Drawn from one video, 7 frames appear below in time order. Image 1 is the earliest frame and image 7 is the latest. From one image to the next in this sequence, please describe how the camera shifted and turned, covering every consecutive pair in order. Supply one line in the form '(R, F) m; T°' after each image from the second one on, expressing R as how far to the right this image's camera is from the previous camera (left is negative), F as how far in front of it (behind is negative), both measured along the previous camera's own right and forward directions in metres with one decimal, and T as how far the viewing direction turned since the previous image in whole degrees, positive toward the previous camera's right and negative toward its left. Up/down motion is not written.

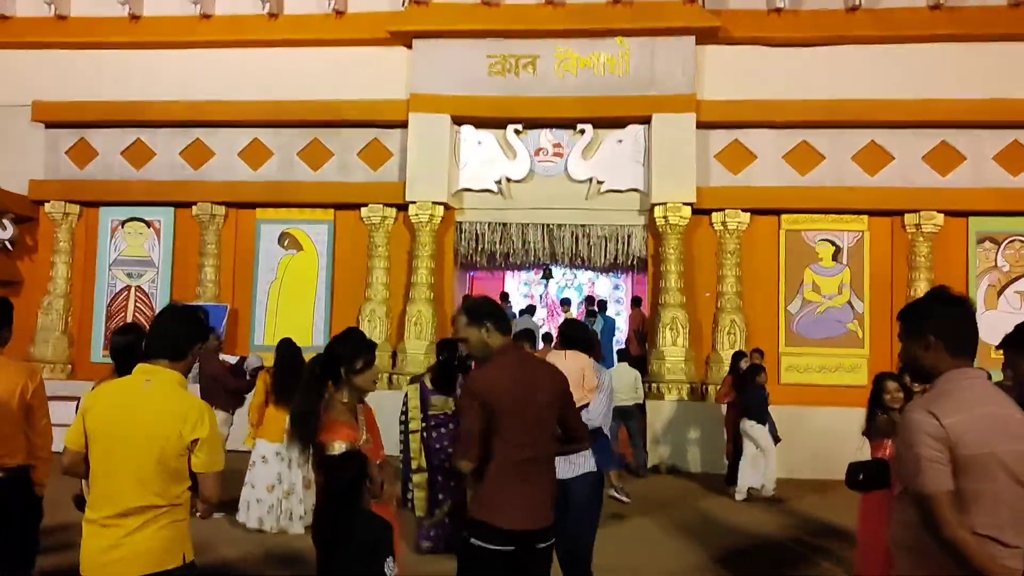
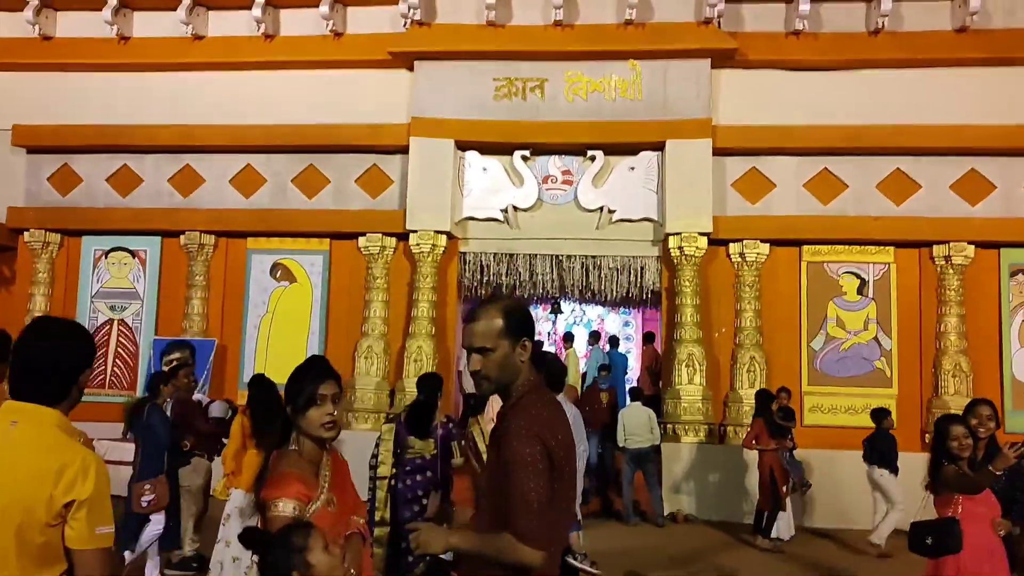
(-0.1, +0.5) m; 0°
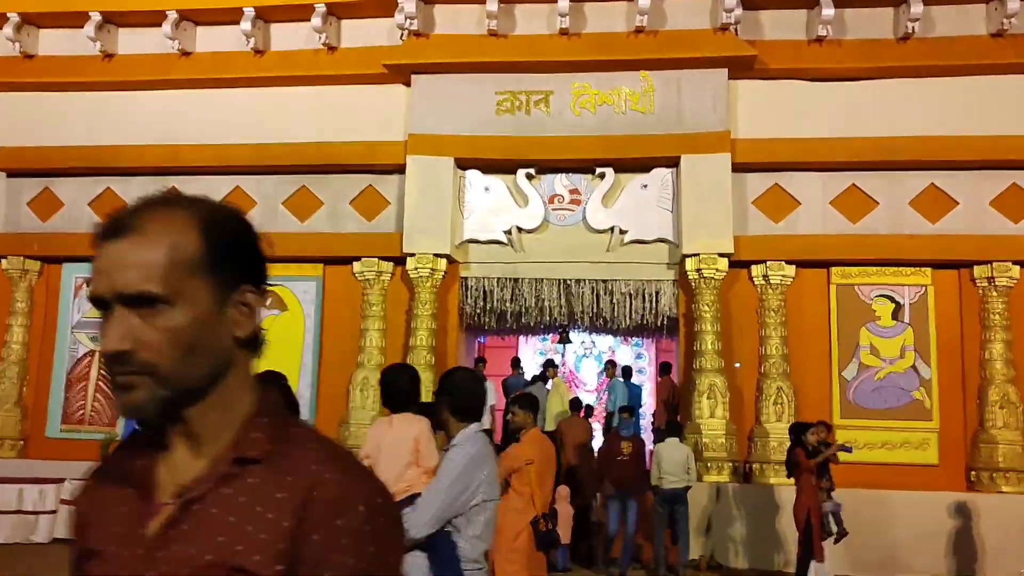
(+0.1, +0.5) m; -1°
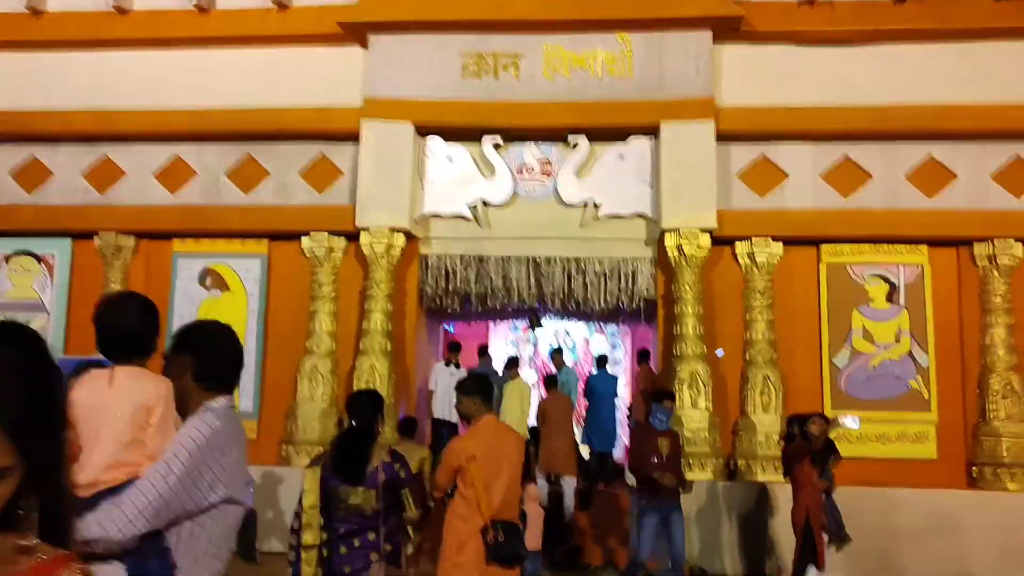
(+0.1, +0.6) m; +2°
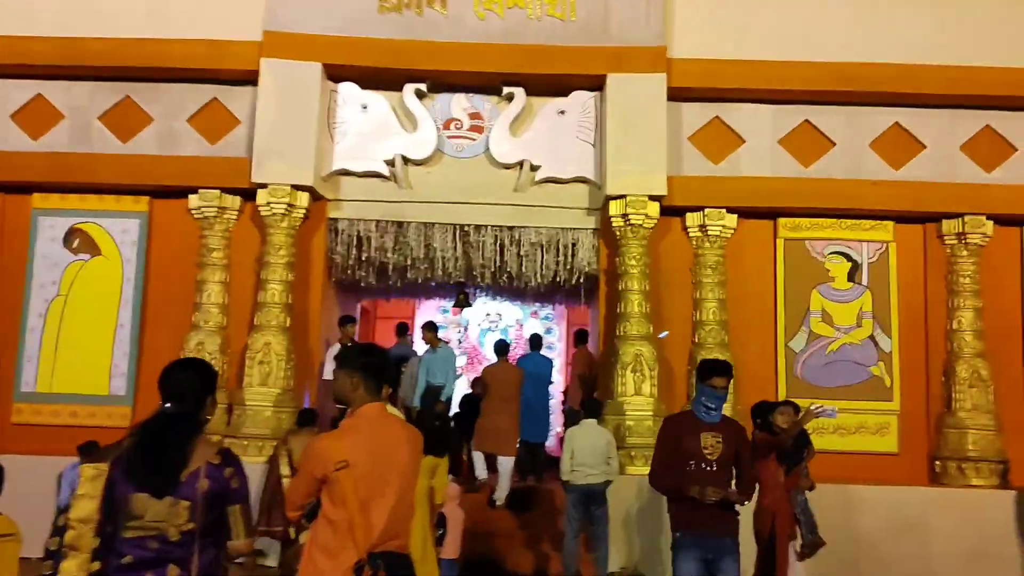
(+0.1, +0.8) m; +5°
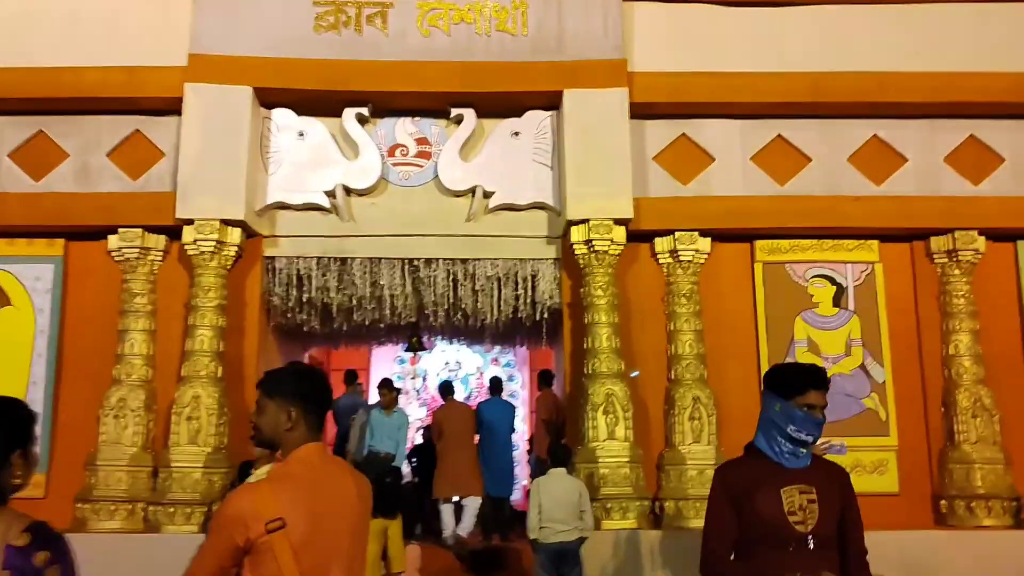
(+0.2, +0.5) m; +1°
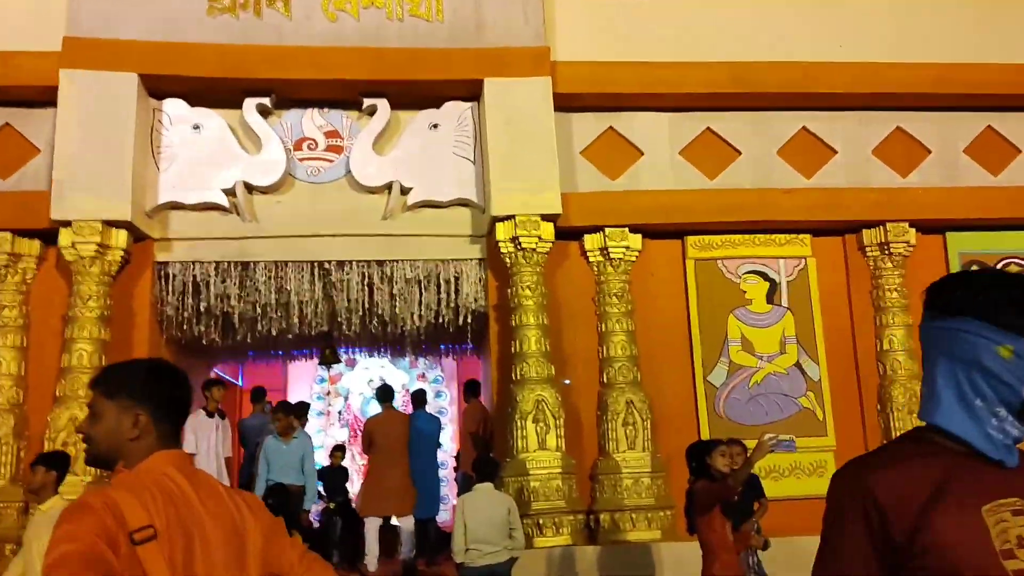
(0.0, +0.4) m; +5°
